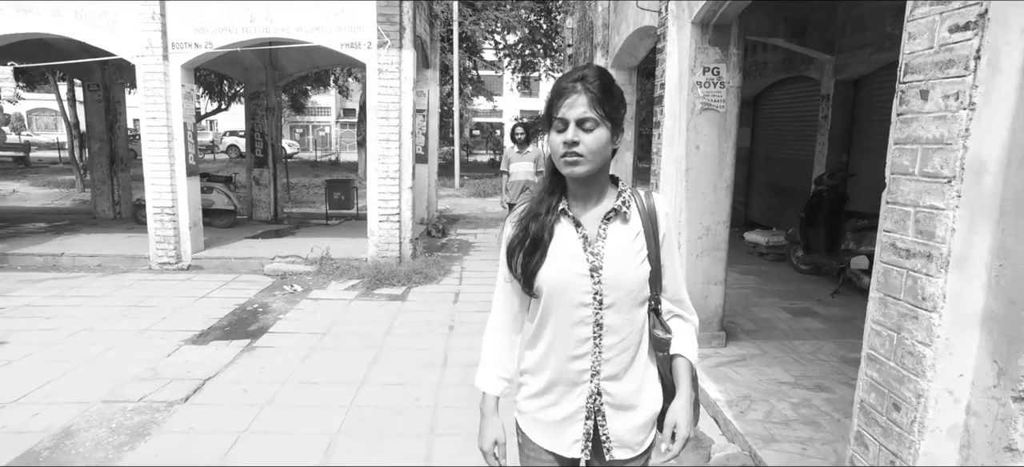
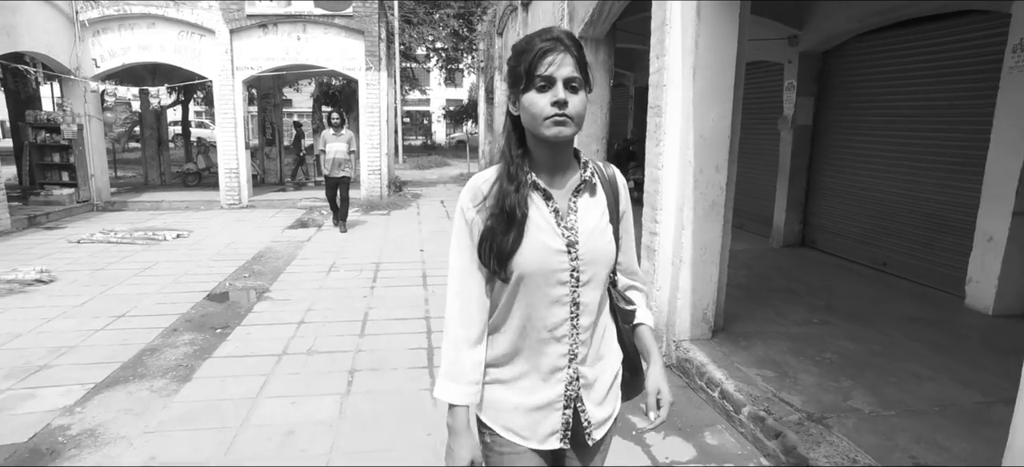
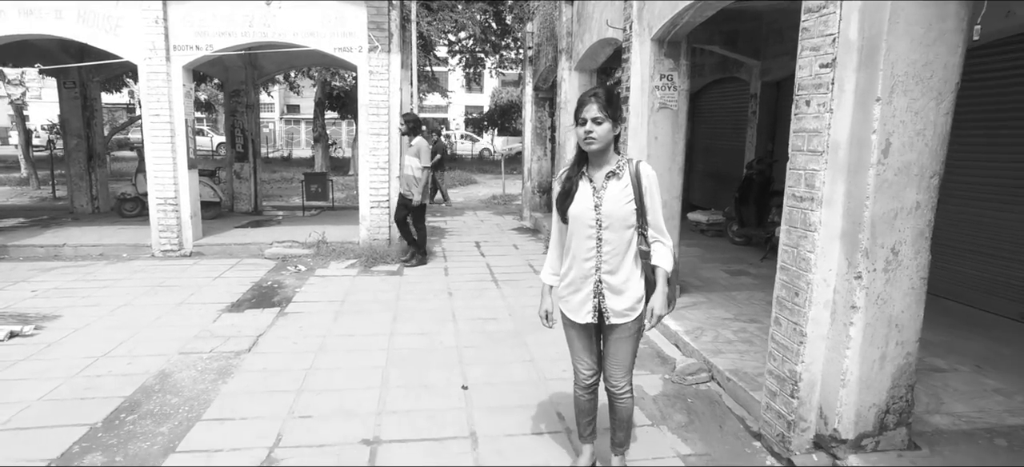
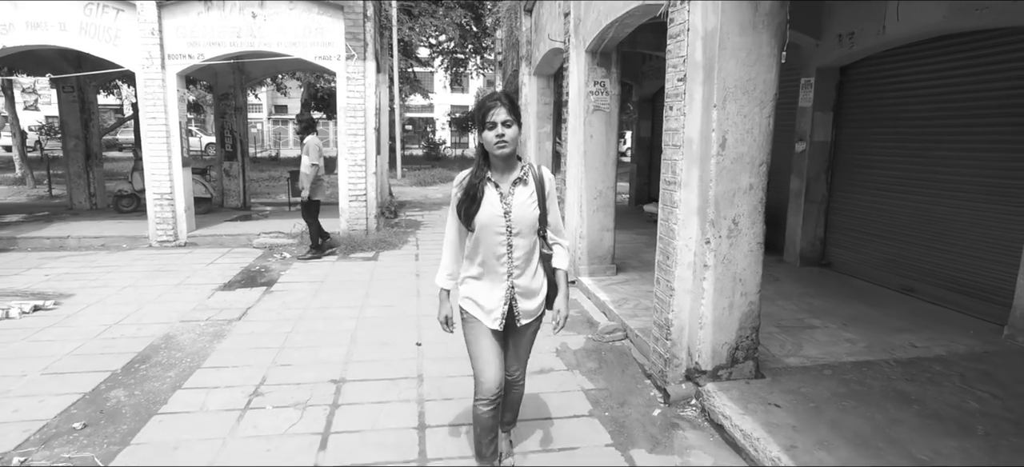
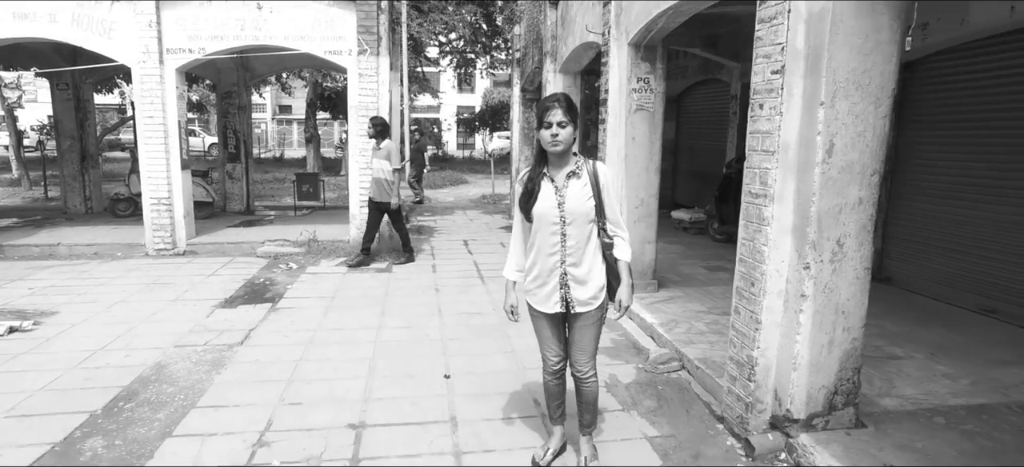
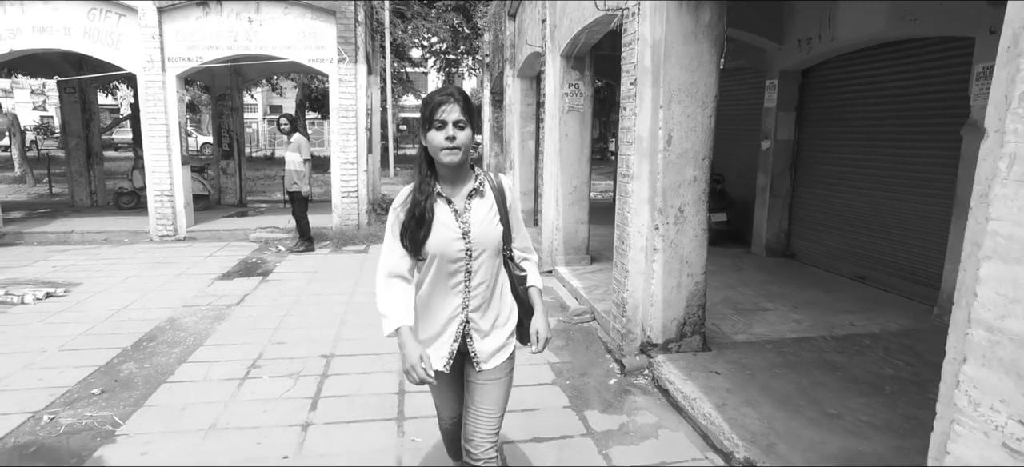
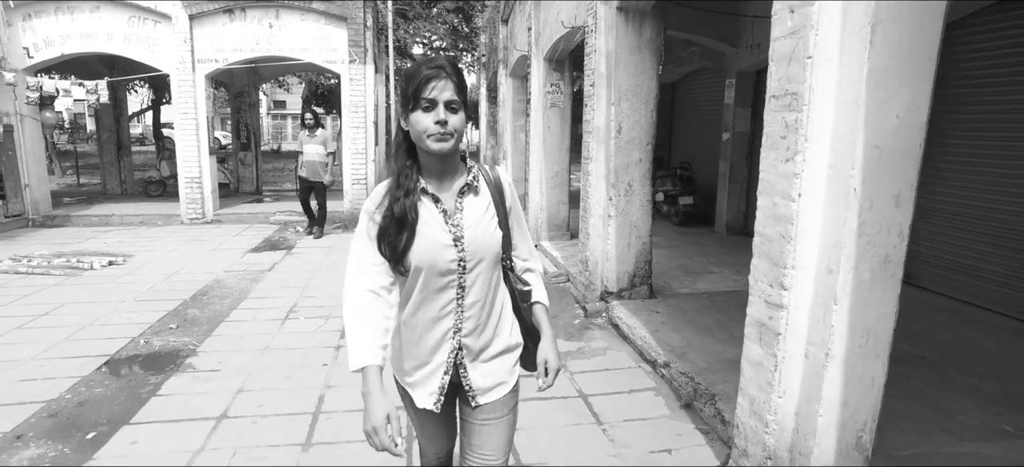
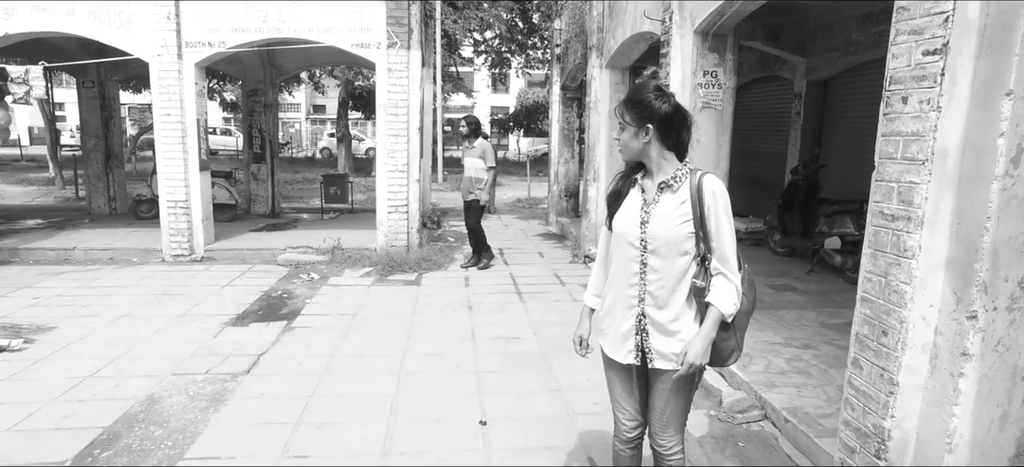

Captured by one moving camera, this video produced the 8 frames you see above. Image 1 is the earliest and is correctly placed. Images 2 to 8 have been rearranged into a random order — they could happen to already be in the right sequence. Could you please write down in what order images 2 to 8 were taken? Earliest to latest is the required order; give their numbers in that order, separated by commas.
8, 3, 5, 4, 6, 7, 2
